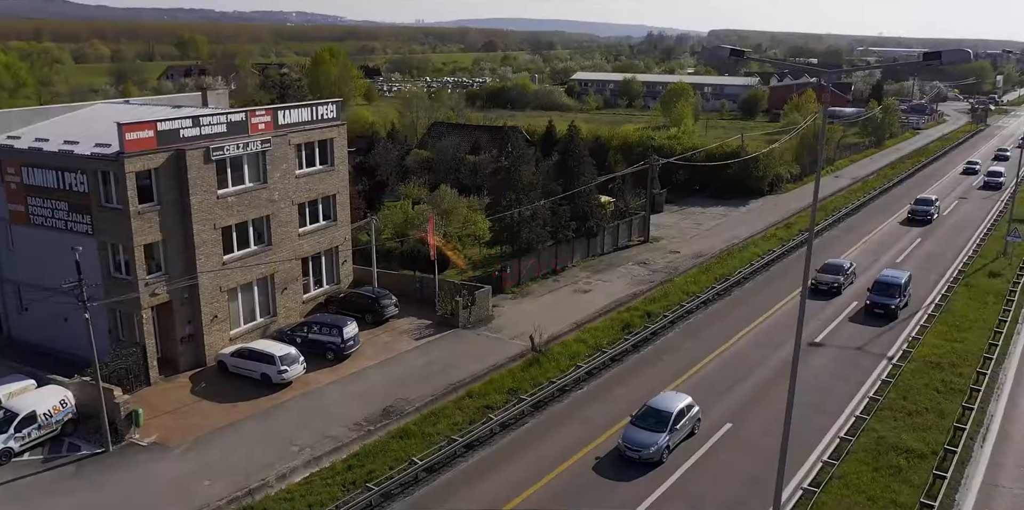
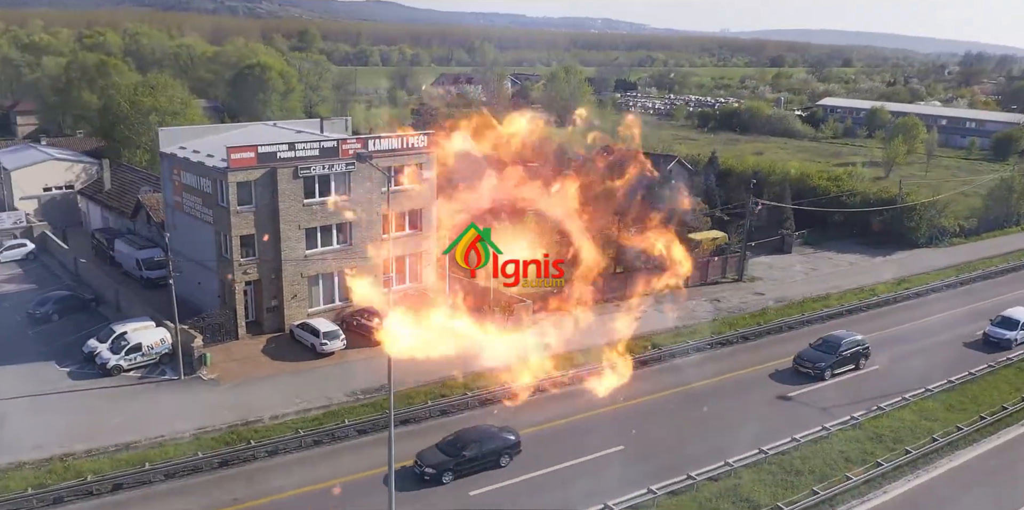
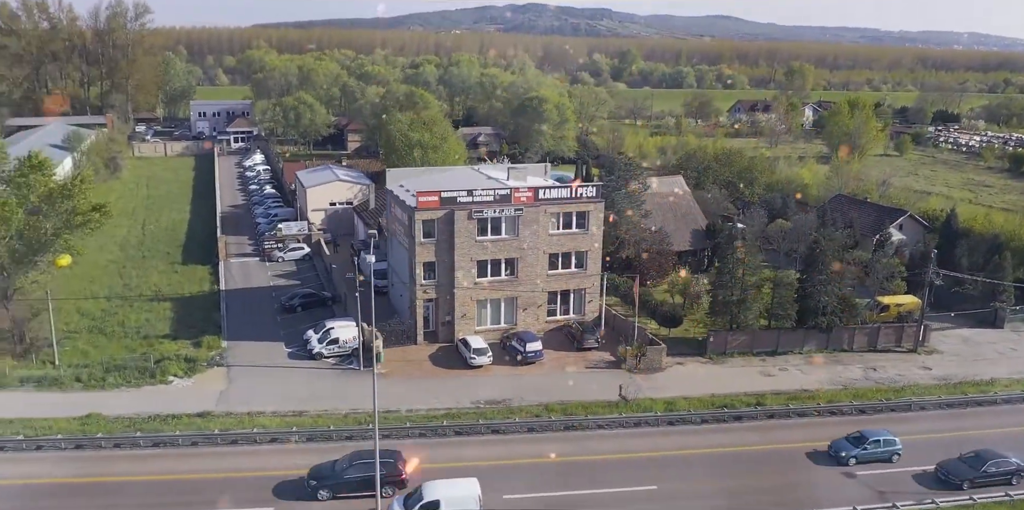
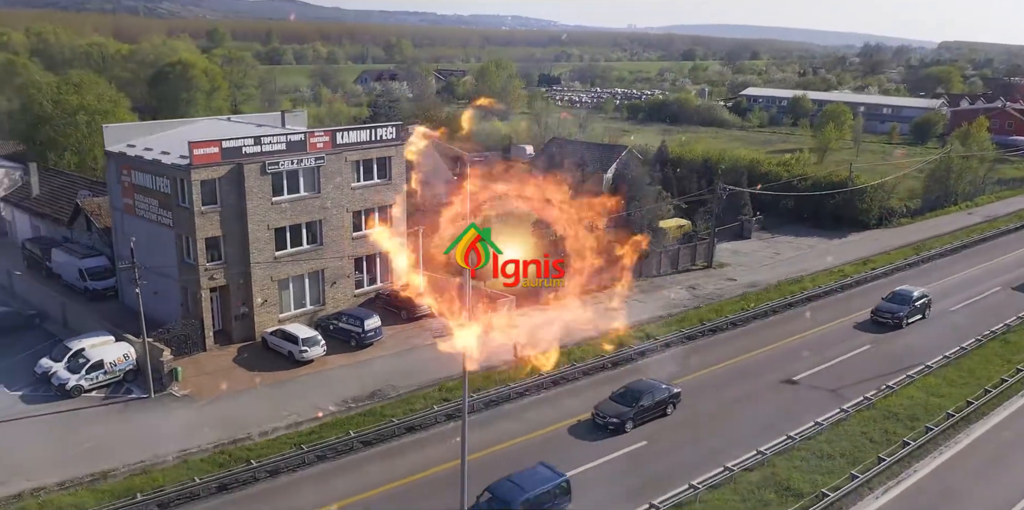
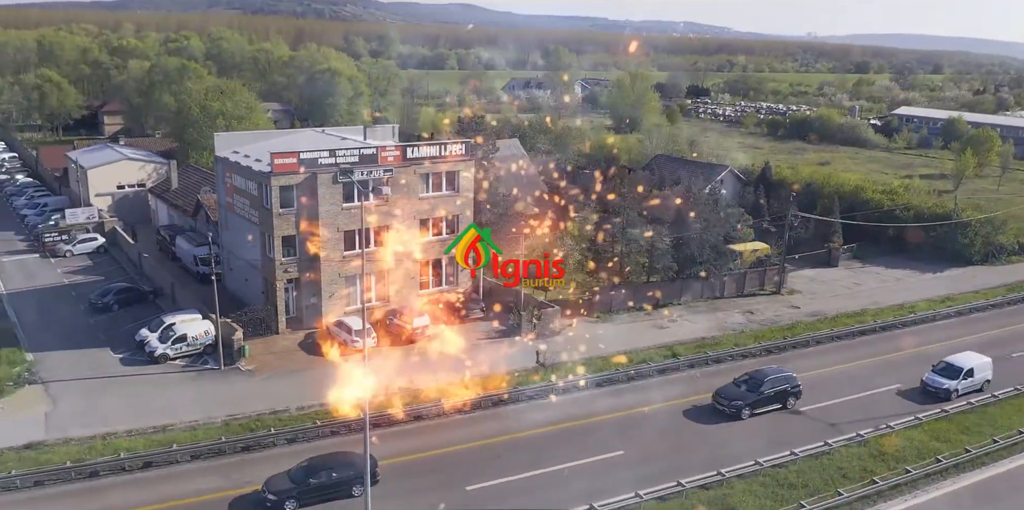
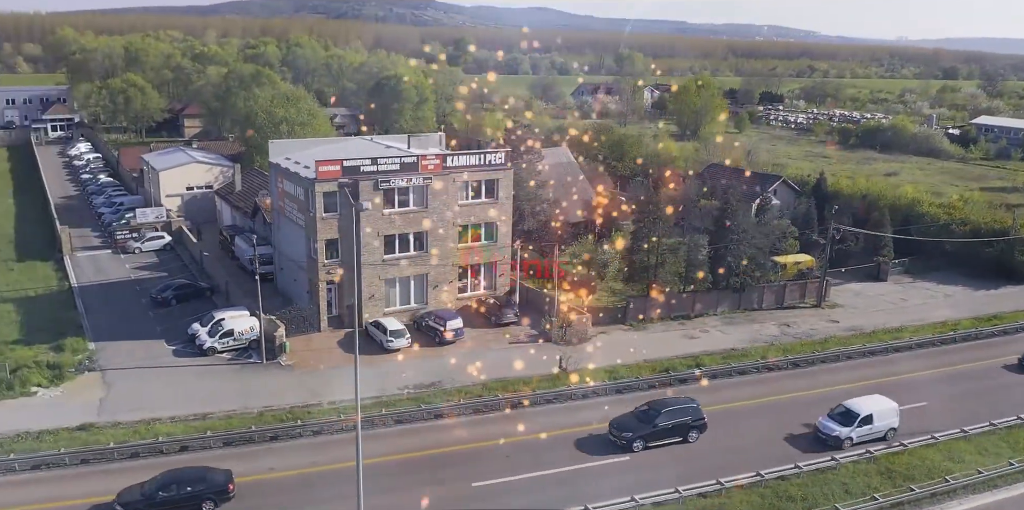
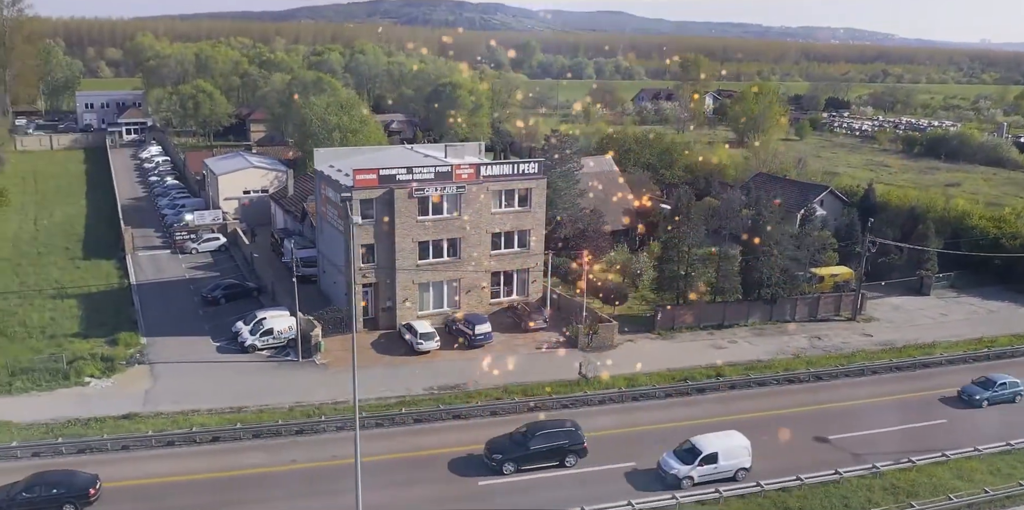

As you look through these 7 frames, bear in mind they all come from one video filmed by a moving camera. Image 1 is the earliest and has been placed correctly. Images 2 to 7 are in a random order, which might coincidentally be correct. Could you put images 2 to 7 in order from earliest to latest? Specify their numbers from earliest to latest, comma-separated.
4, 2, 5, 6, 7, 3
